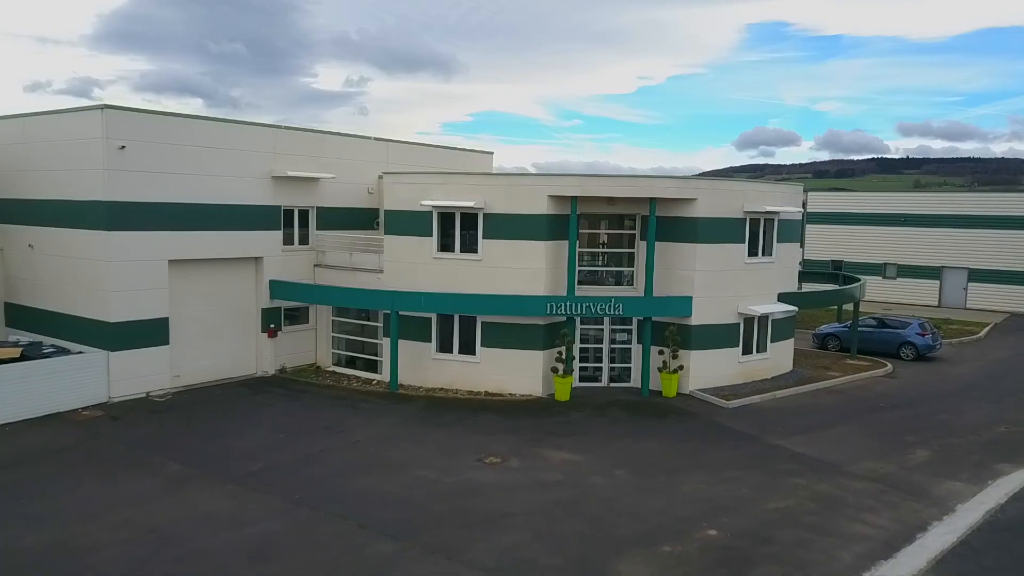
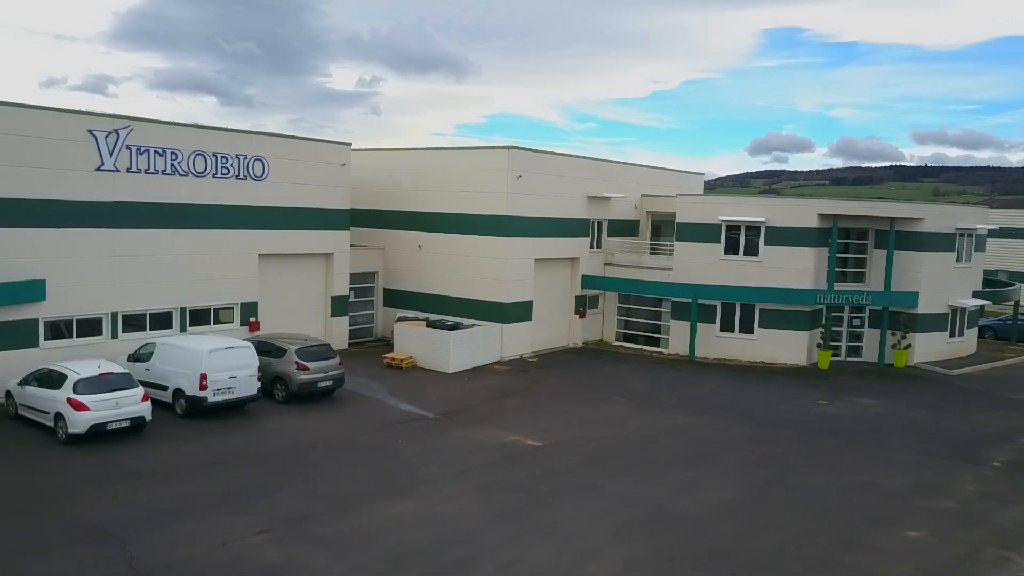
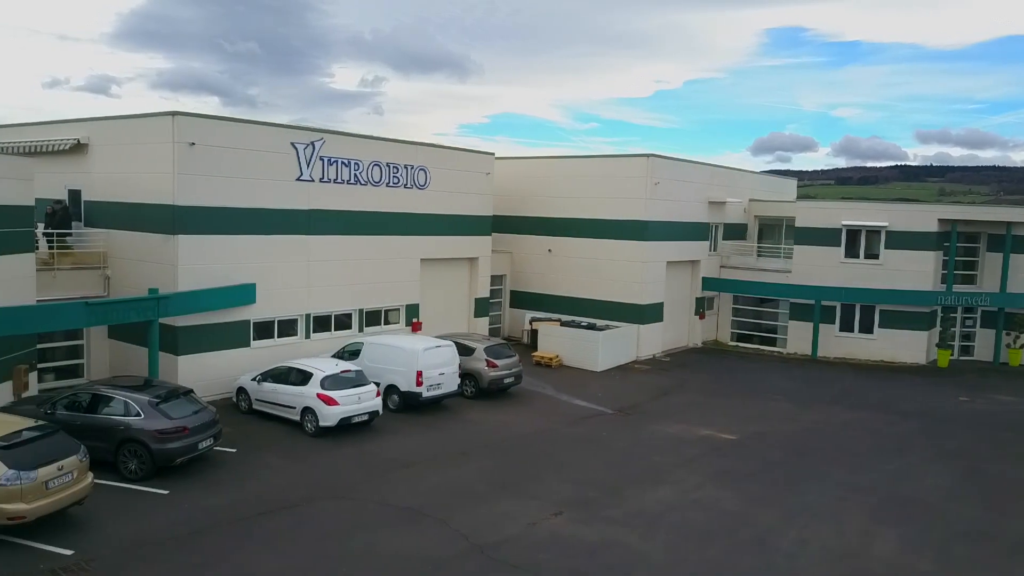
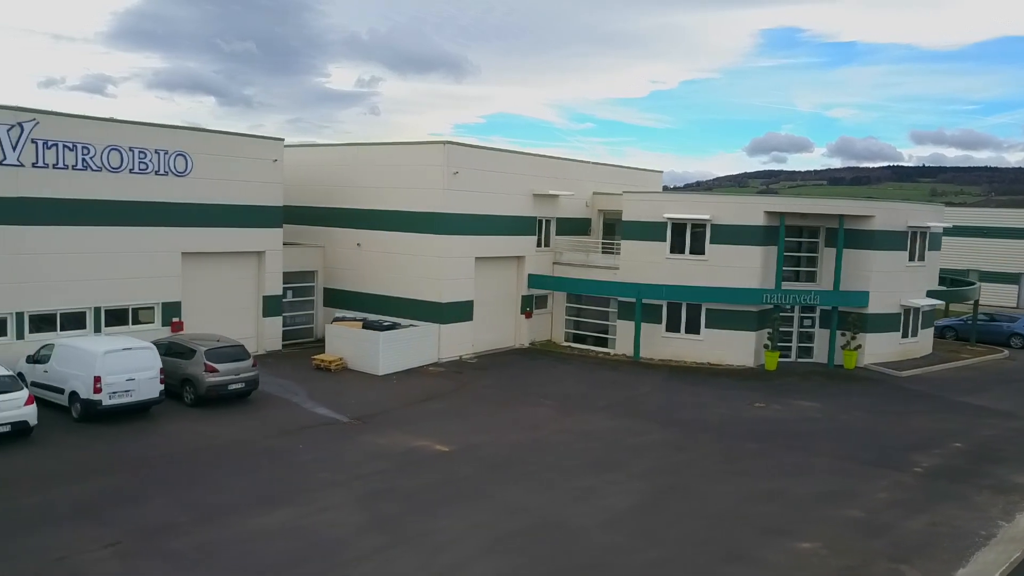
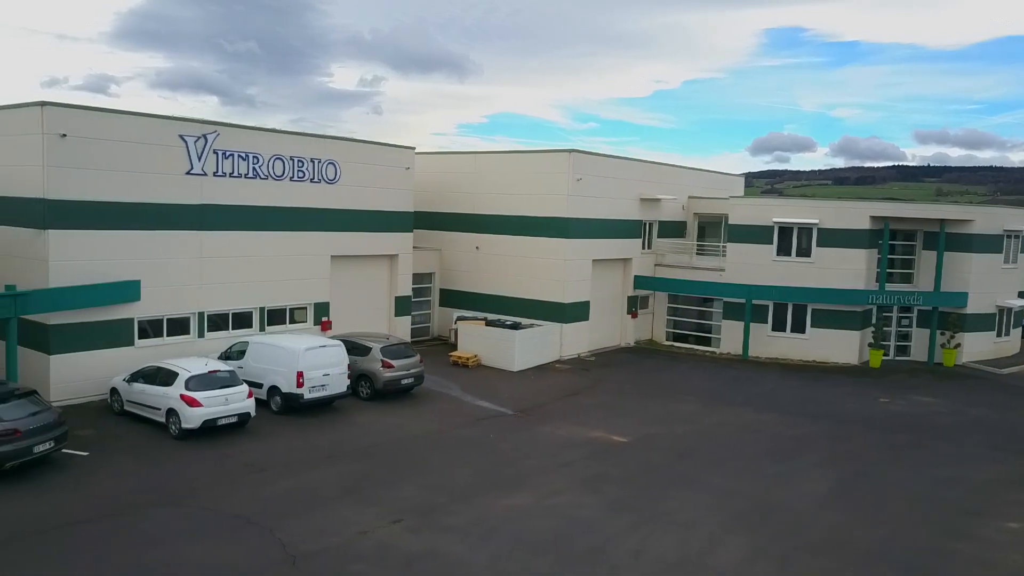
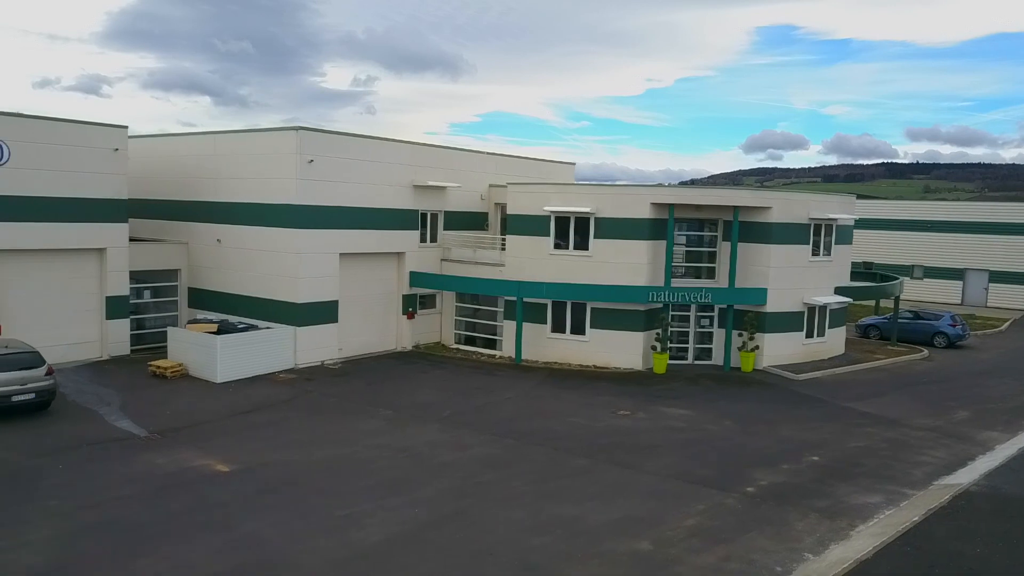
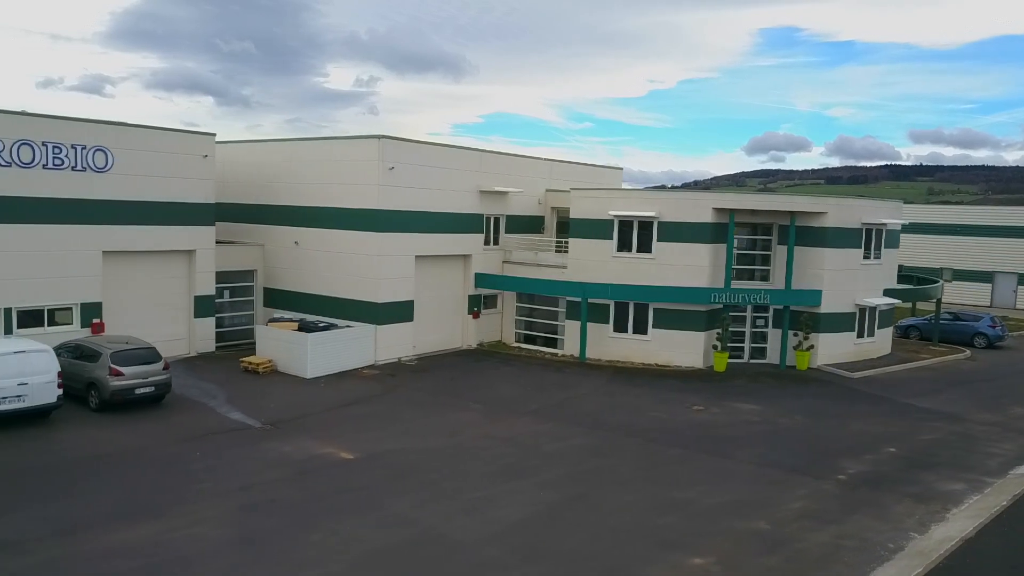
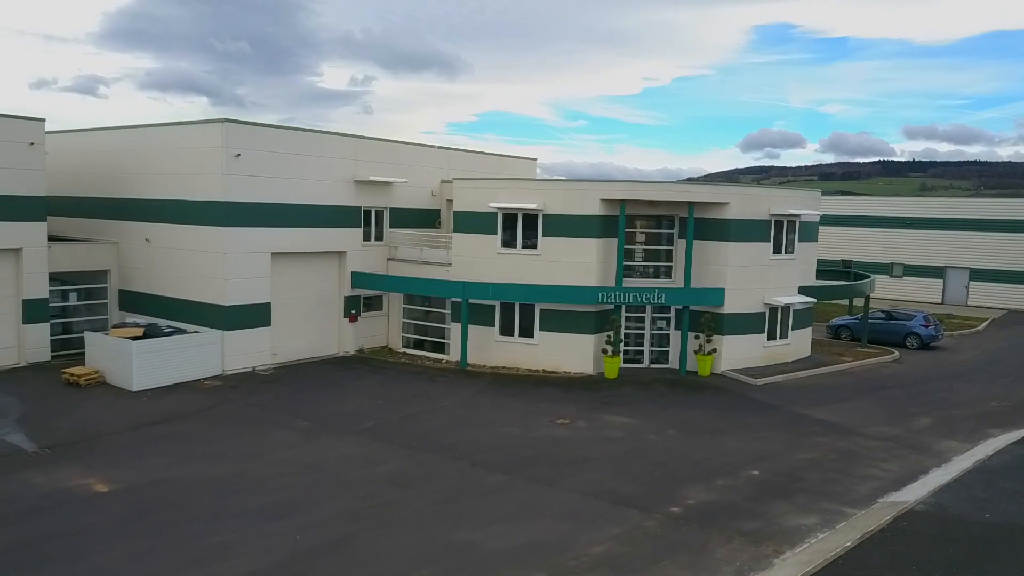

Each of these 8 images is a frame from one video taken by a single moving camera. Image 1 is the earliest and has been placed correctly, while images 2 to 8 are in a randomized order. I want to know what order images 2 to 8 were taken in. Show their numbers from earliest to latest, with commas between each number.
8, 6, 7, 4, 2, 5, 3
